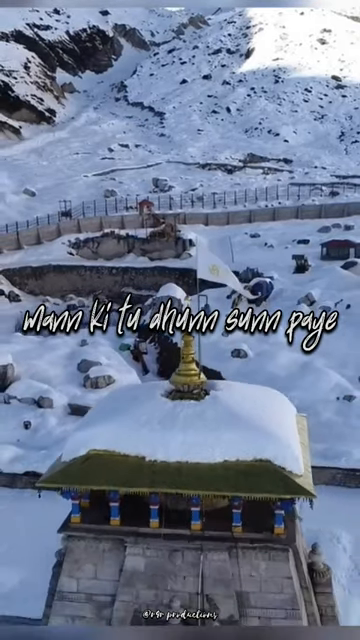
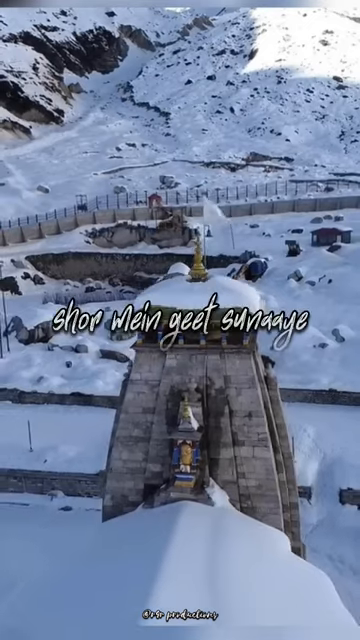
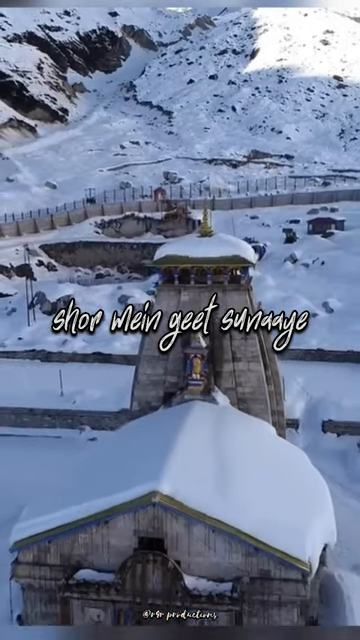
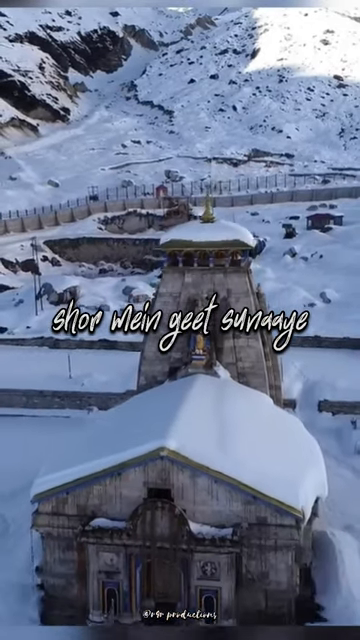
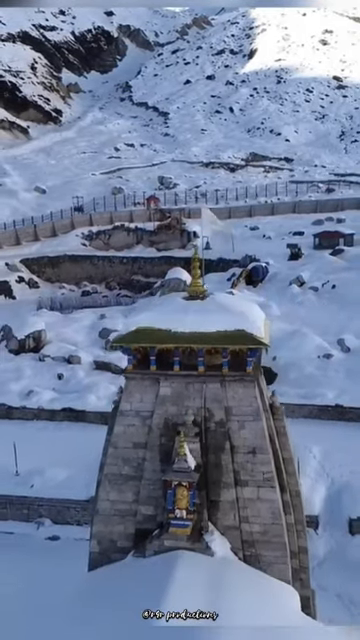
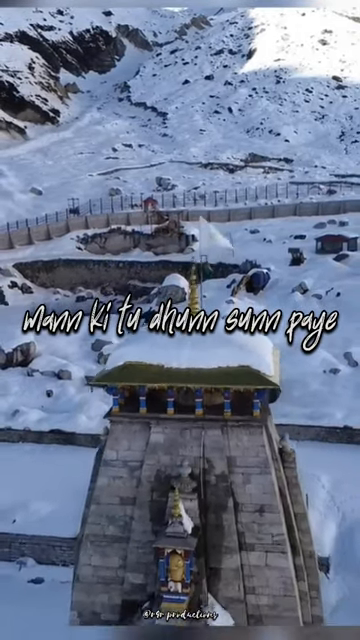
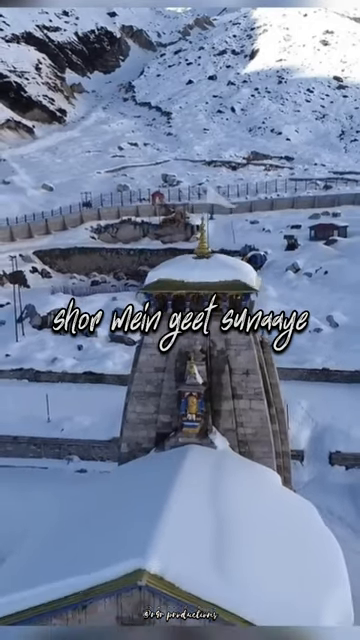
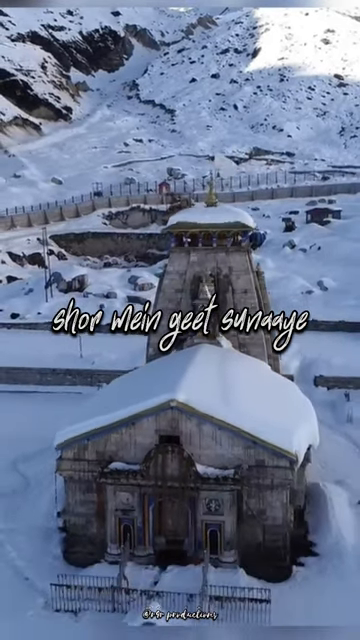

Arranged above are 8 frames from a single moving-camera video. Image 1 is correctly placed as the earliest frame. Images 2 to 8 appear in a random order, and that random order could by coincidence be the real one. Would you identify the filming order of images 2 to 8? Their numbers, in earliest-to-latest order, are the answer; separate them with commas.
6, 5, 2, 7, 3, 4, 8
